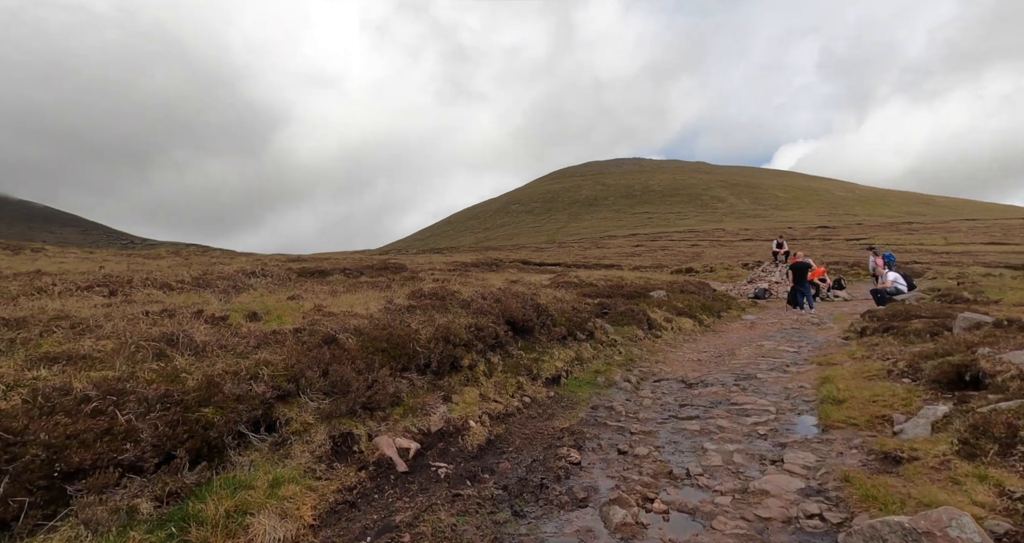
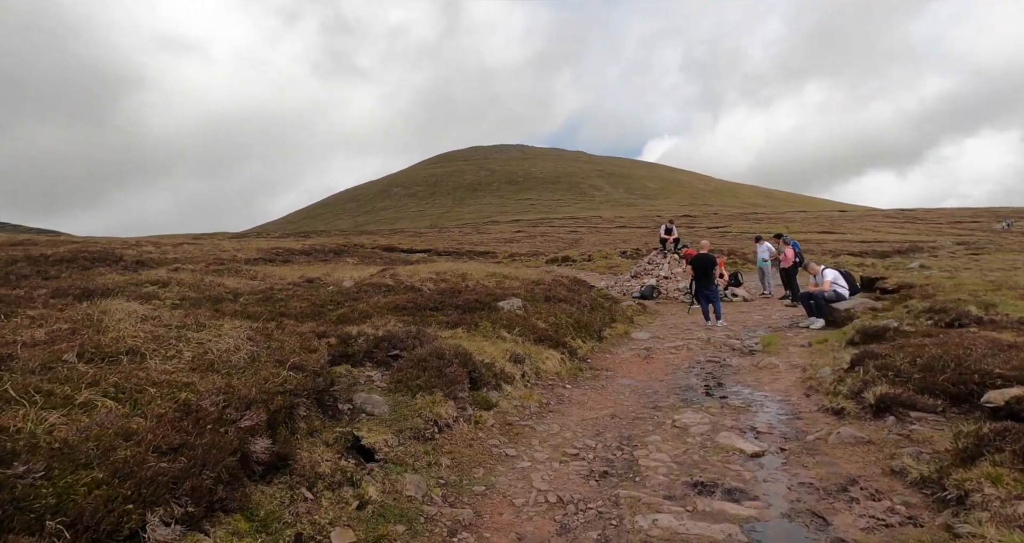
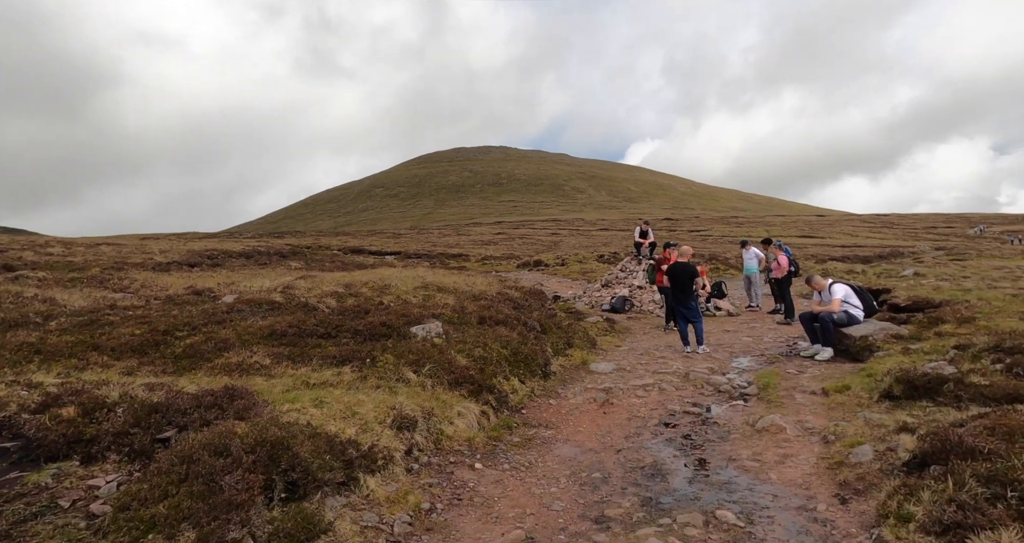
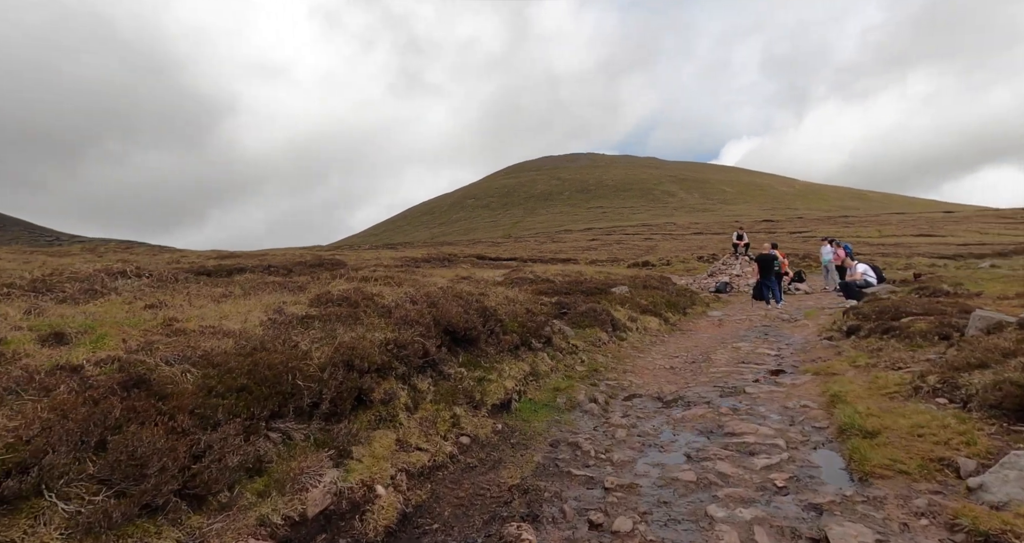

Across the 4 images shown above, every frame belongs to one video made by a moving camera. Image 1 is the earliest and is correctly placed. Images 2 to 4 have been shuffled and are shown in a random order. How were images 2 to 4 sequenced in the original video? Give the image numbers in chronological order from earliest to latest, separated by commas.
4, 2, 3
